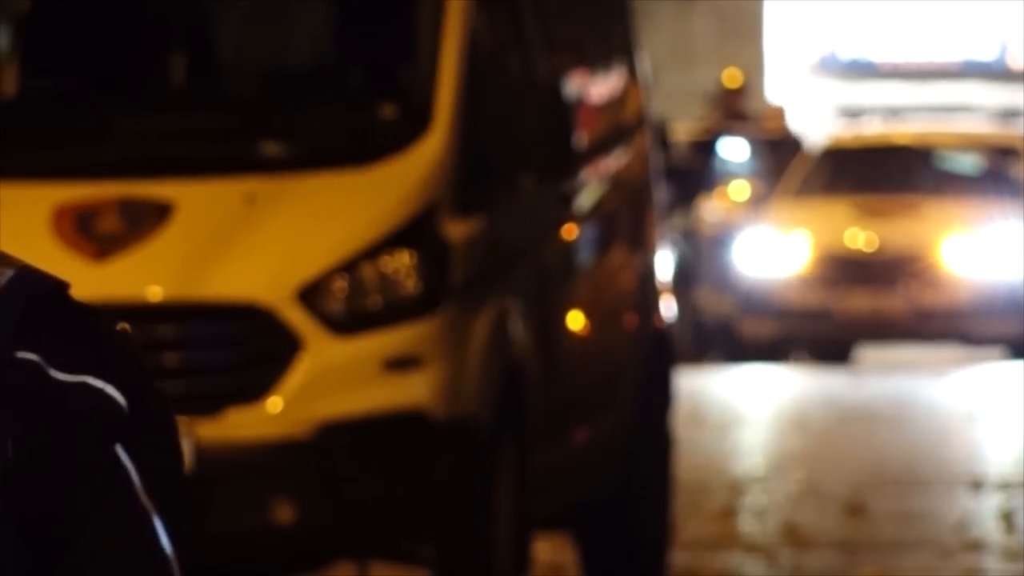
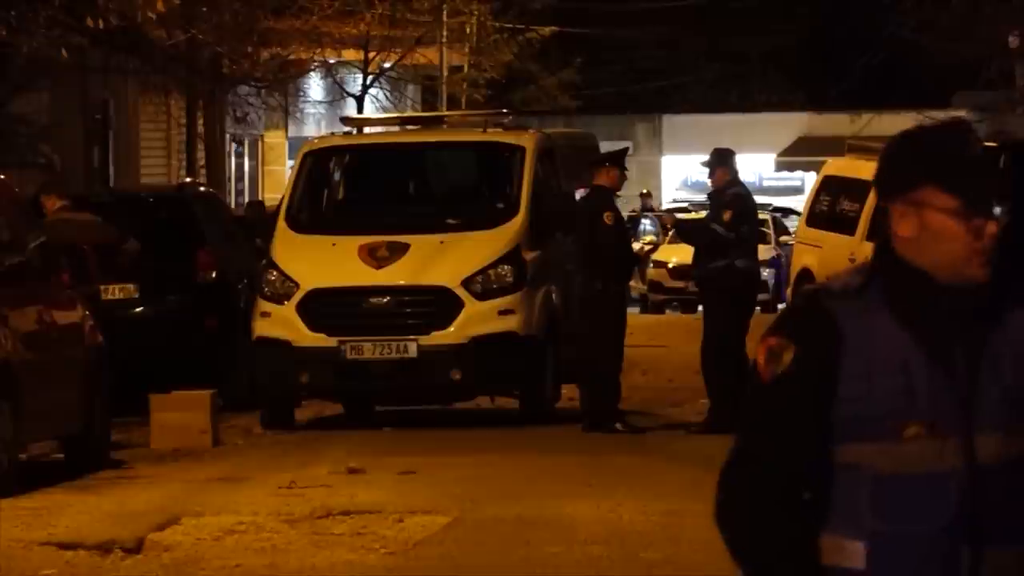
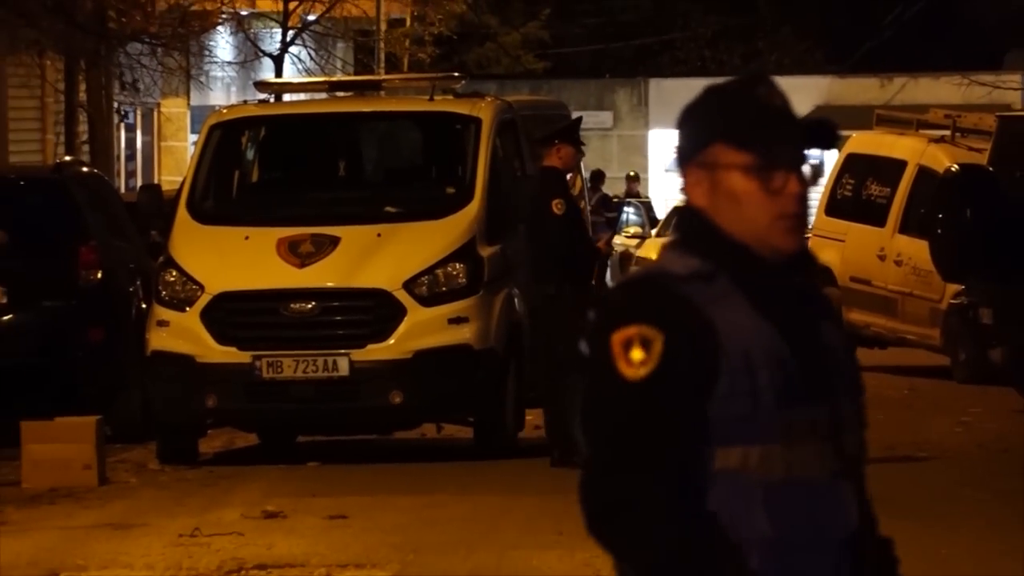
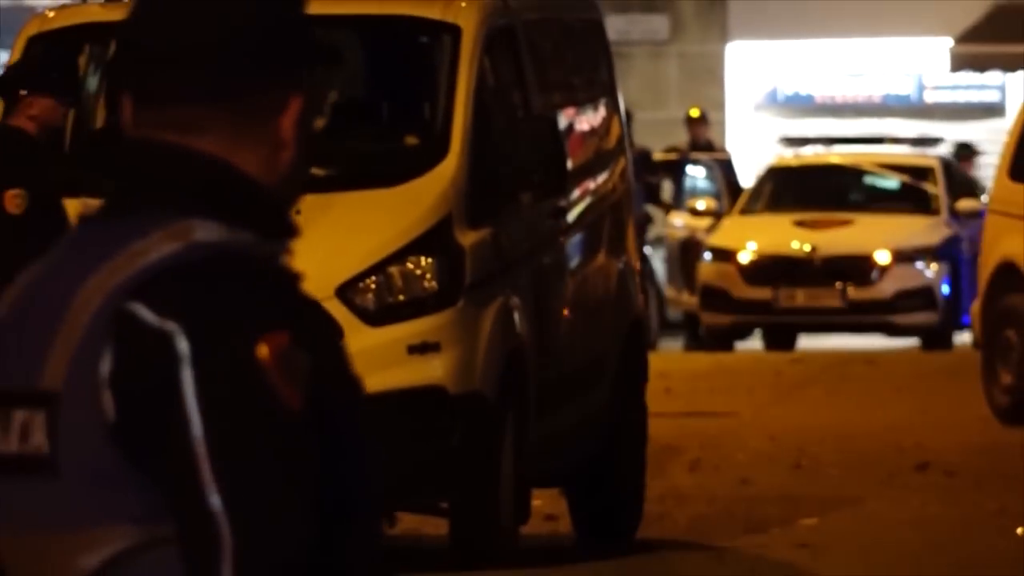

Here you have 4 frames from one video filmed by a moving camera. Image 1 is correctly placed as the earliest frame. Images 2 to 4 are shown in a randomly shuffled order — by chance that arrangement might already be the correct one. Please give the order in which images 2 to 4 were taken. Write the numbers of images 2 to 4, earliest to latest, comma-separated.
4, 3, 2
